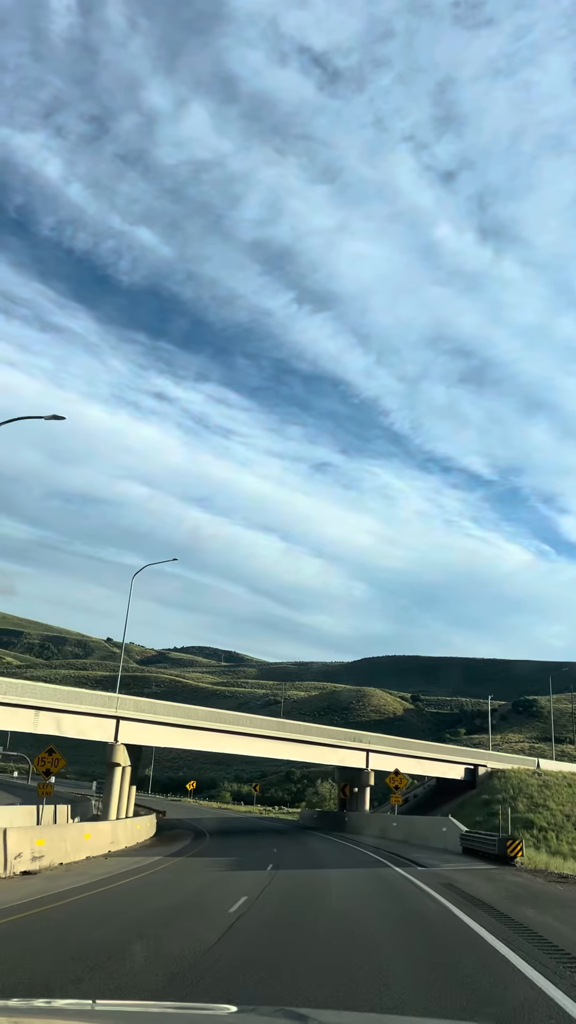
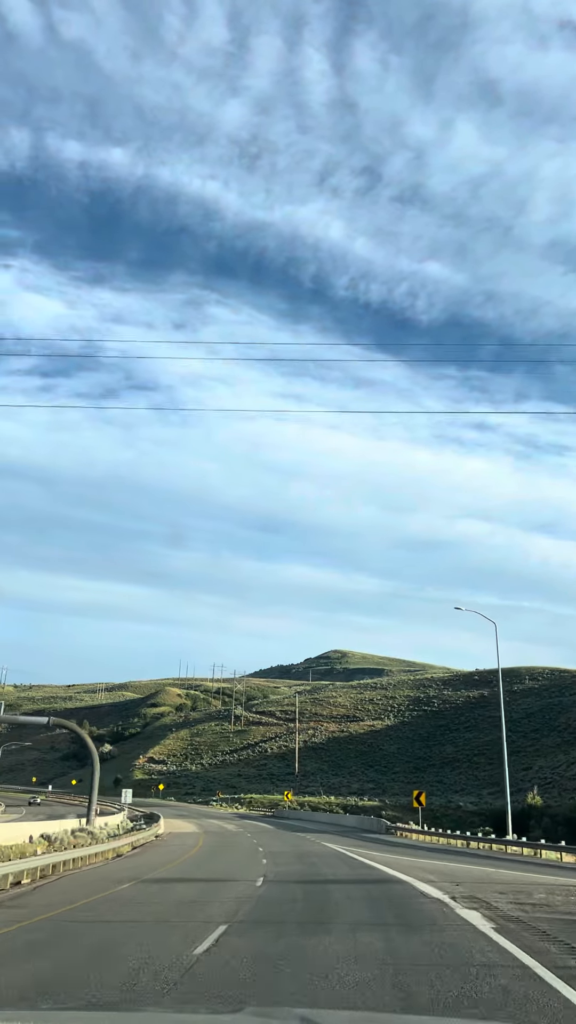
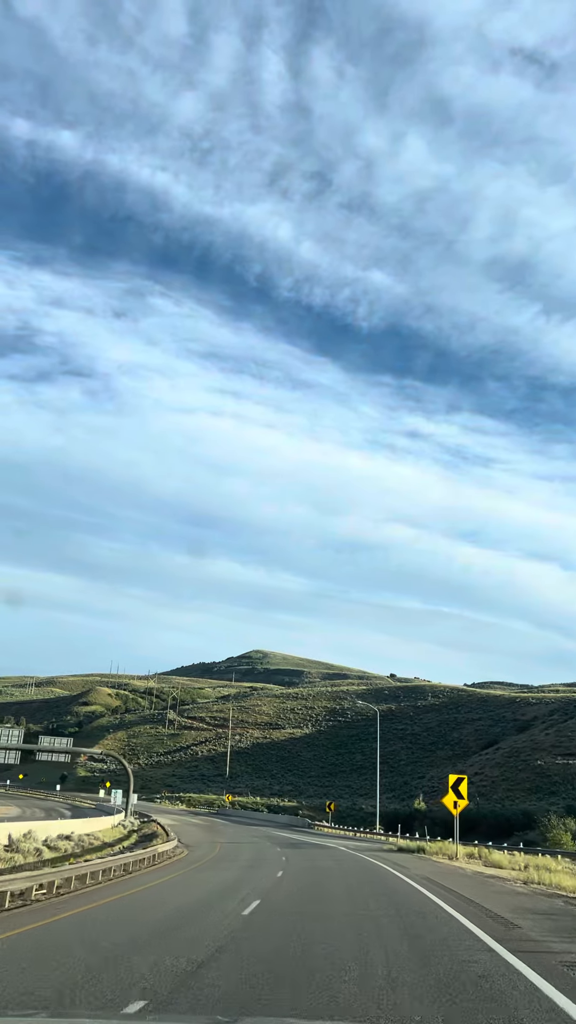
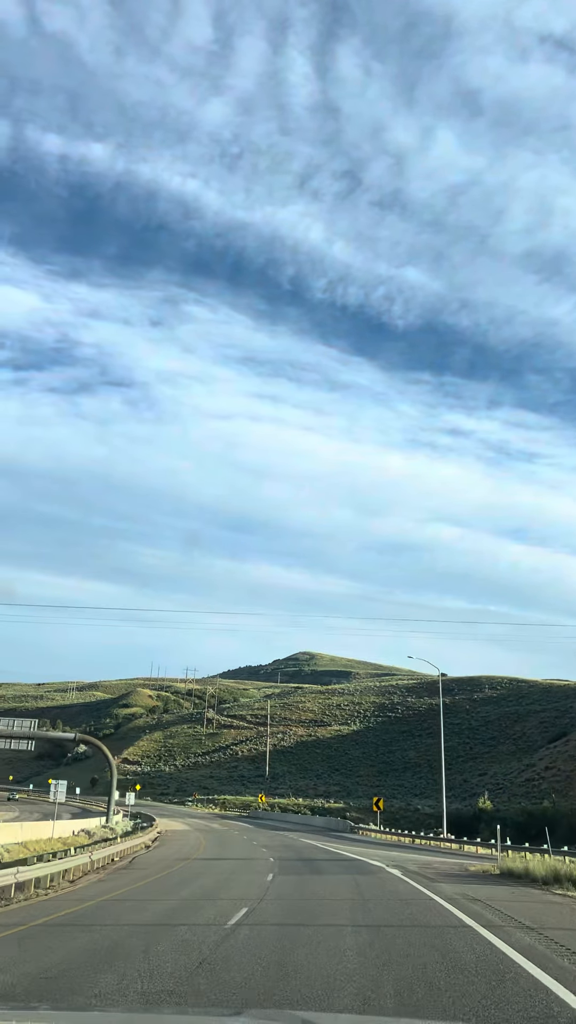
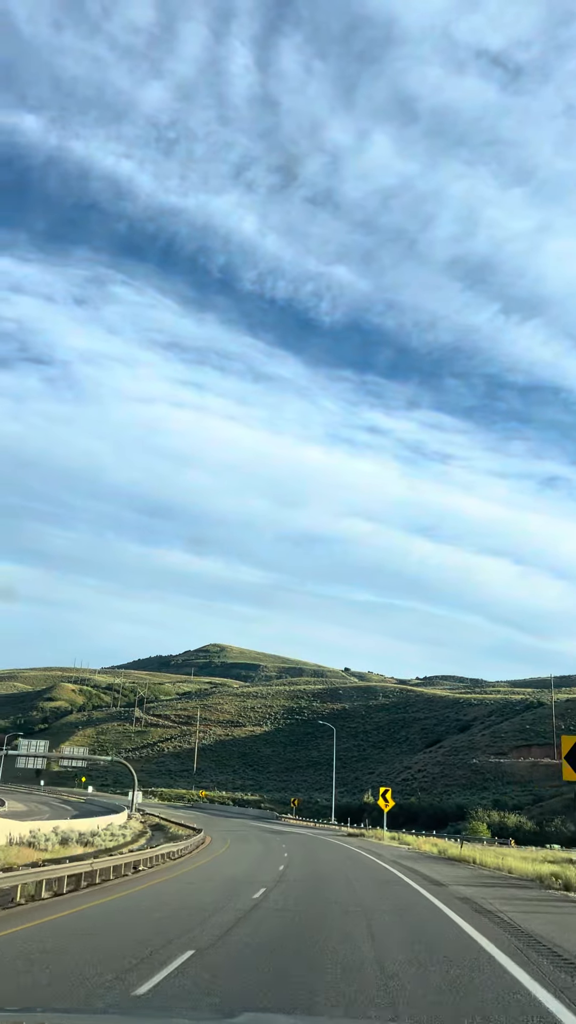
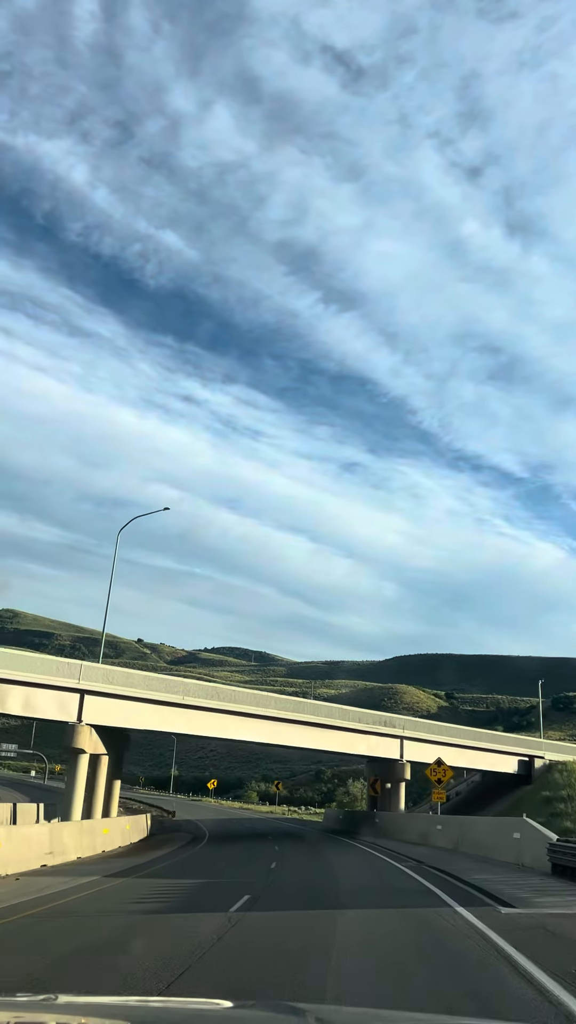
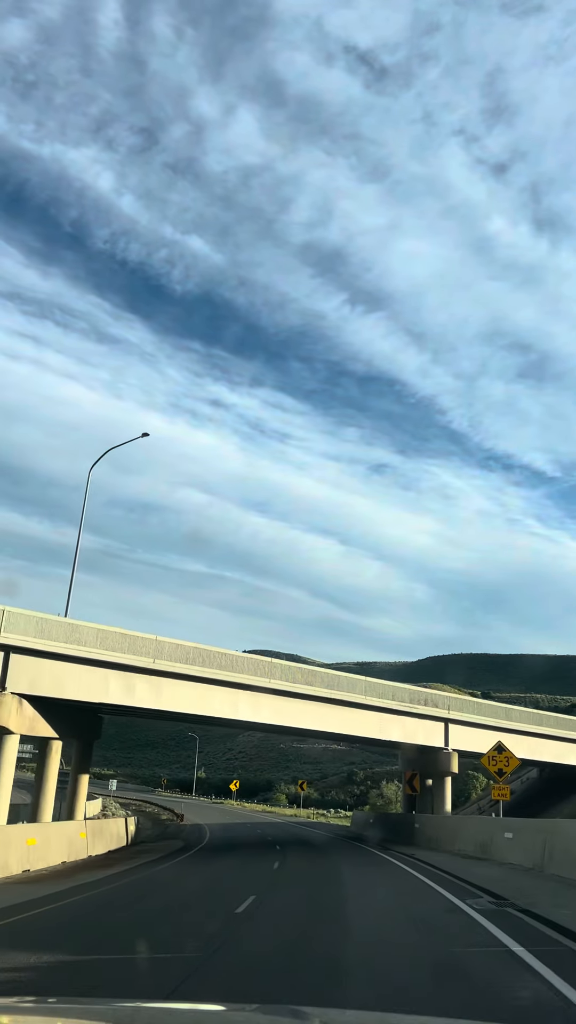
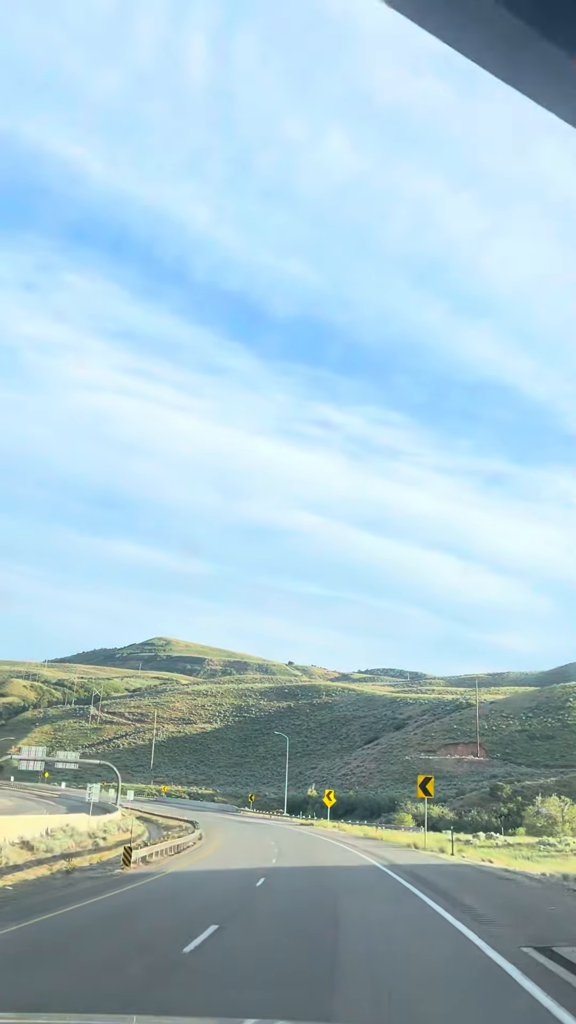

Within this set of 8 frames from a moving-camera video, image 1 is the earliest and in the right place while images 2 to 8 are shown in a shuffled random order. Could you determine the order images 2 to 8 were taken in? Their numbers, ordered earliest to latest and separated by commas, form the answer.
6, 7, 8, 5, 3, 4, 2
